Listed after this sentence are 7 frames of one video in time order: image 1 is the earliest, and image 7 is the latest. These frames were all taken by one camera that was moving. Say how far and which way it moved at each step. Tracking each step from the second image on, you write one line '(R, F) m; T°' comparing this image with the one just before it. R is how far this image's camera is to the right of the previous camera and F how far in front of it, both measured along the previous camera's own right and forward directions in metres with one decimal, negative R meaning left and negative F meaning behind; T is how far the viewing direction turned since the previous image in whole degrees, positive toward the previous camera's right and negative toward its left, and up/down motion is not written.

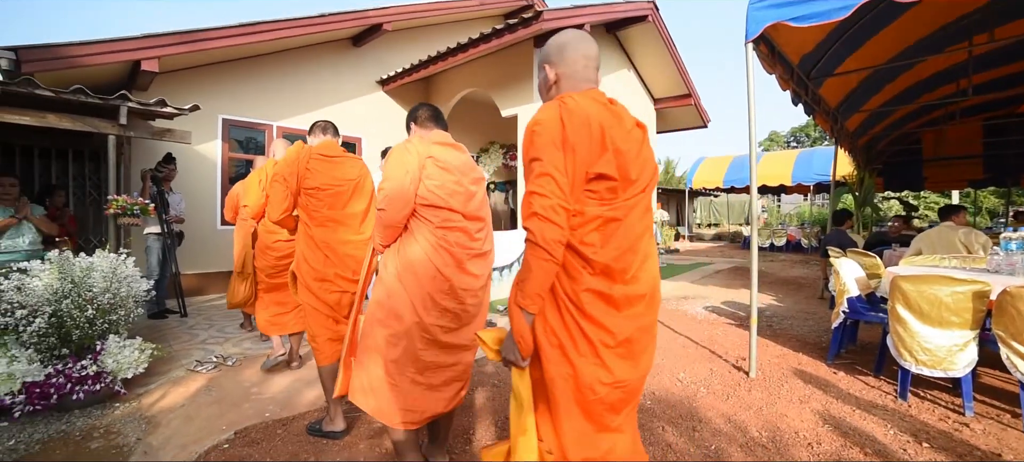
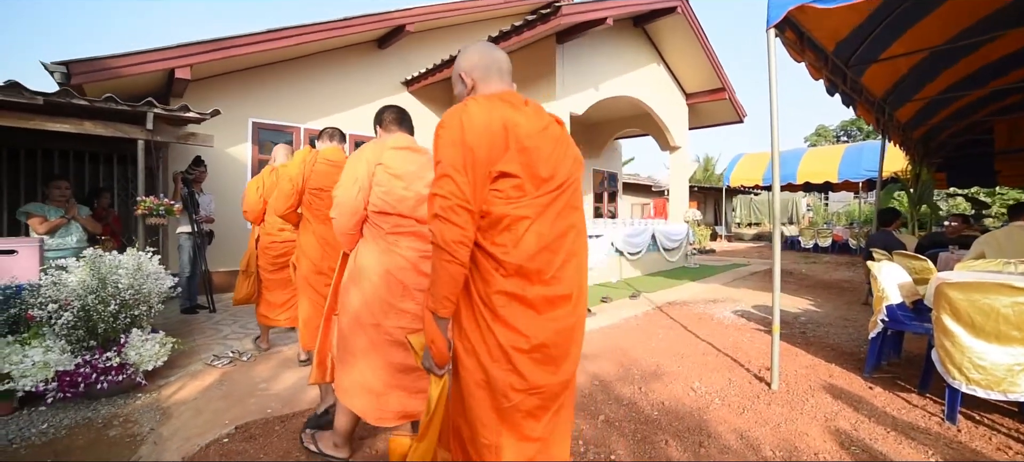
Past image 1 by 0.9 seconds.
(+0.3, +0.1) m; -6°
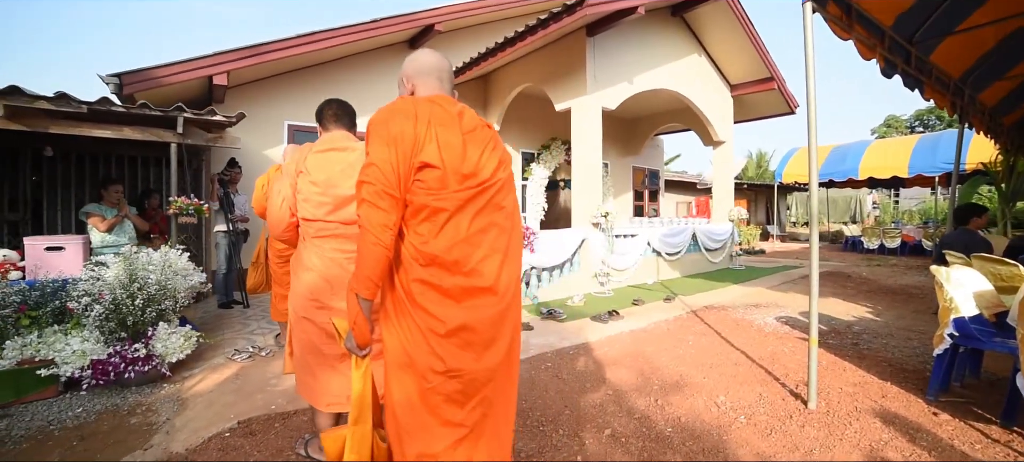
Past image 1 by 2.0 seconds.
(+0.4, +0.2) m; -7°
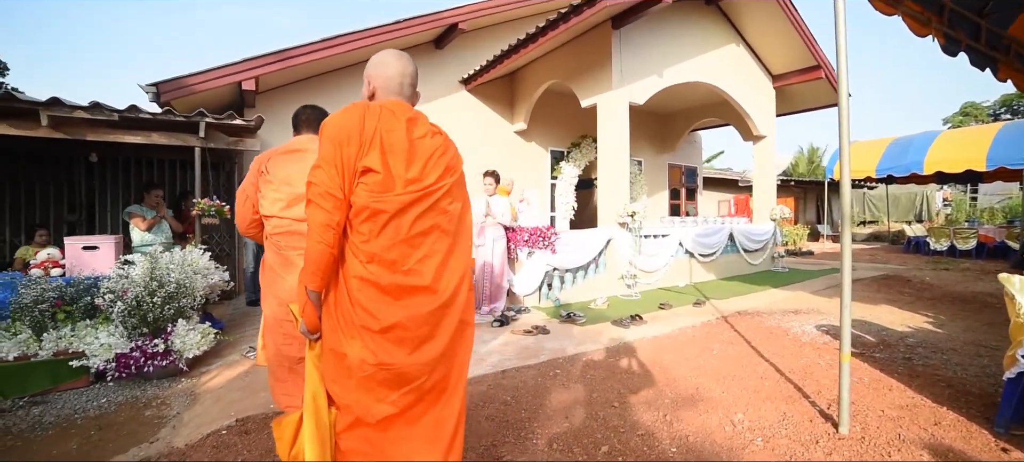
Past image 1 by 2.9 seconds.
(+0.4, +0.2) m; -6°
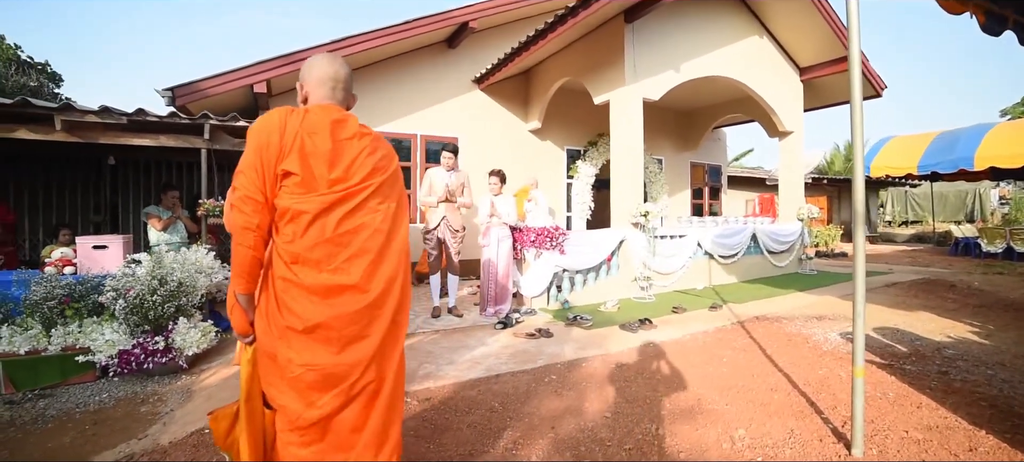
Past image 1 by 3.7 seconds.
(+0.3, +0.2) m; -4°
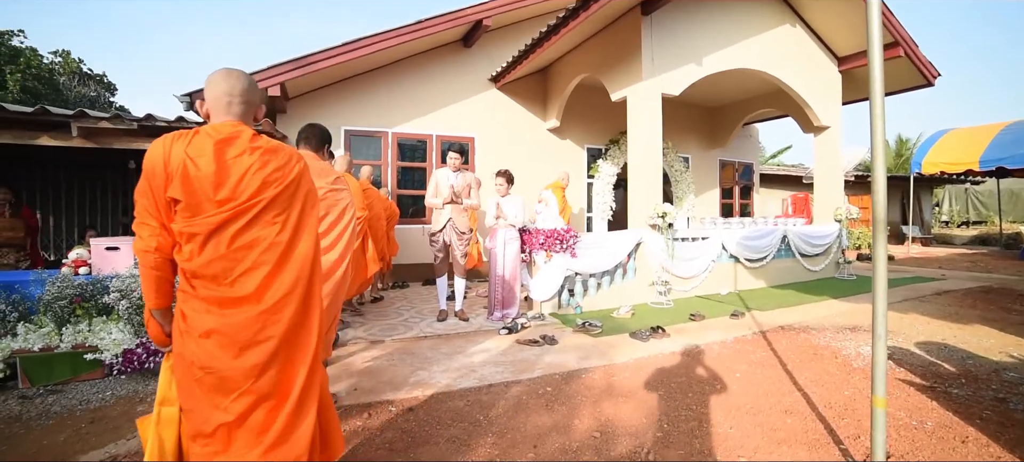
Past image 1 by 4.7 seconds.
(+0.4, +0.2) m; -5°
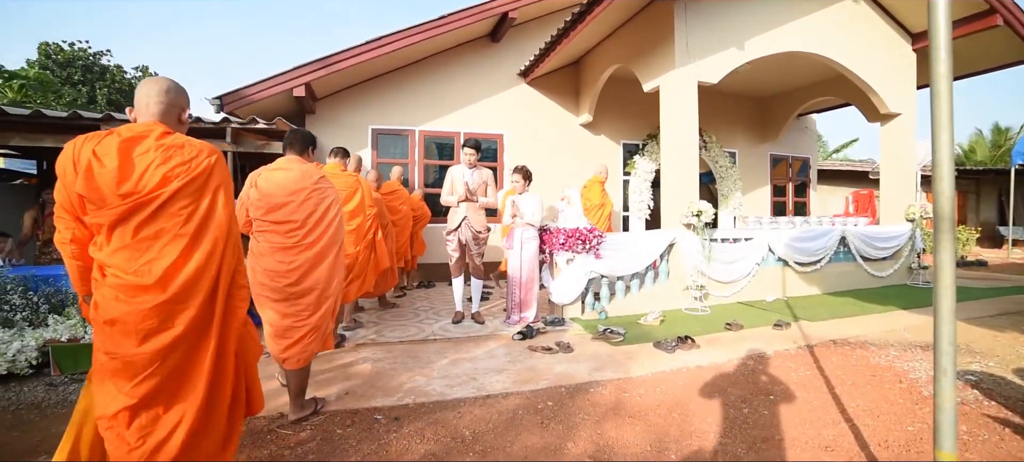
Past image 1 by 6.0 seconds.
(+0.4, +0.3) m; -7°
